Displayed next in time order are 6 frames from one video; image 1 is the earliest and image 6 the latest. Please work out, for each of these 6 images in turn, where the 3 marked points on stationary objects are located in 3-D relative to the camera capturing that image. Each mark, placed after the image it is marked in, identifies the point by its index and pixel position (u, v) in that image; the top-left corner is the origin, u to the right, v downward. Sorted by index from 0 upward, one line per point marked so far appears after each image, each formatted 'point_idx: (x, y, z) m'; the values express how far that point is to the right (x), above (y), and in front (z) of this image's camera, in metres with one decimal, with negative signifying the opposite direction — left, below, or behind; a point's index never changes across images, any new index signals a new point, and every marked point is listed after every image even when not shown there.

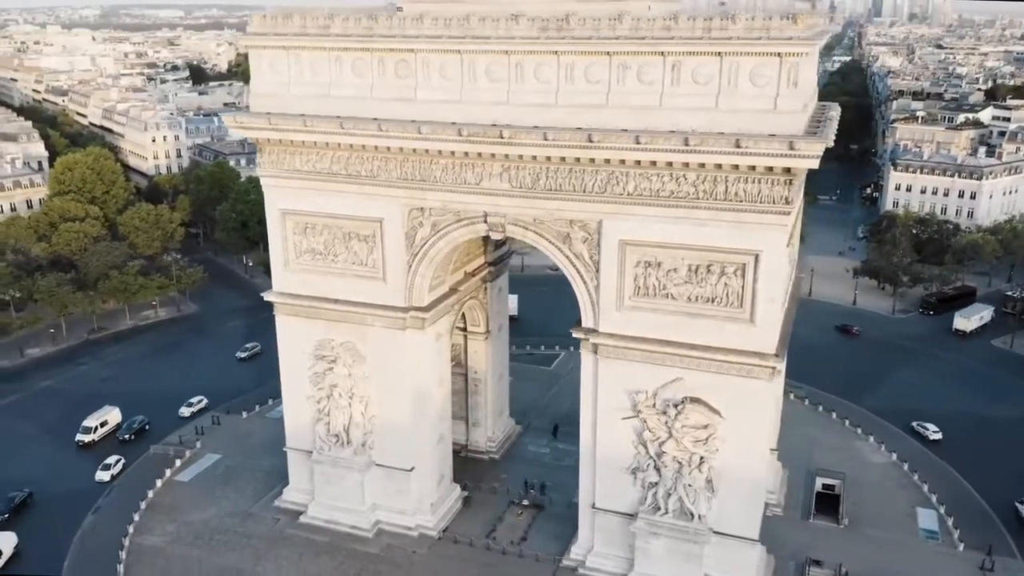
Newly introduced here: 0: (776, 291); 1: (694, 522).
0: (+5.5, -0.1, +17.2) m
1: (+4.2, -5.3, +19.0) m
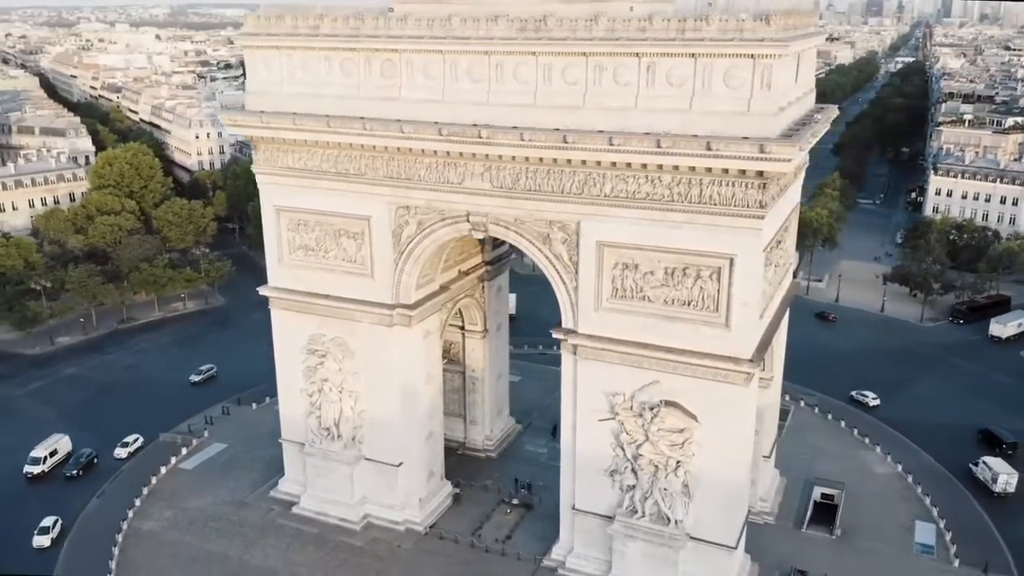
0: (+4.9, -0.2, +17.0) m
1: (+3.6, -5.4, +18.9) m
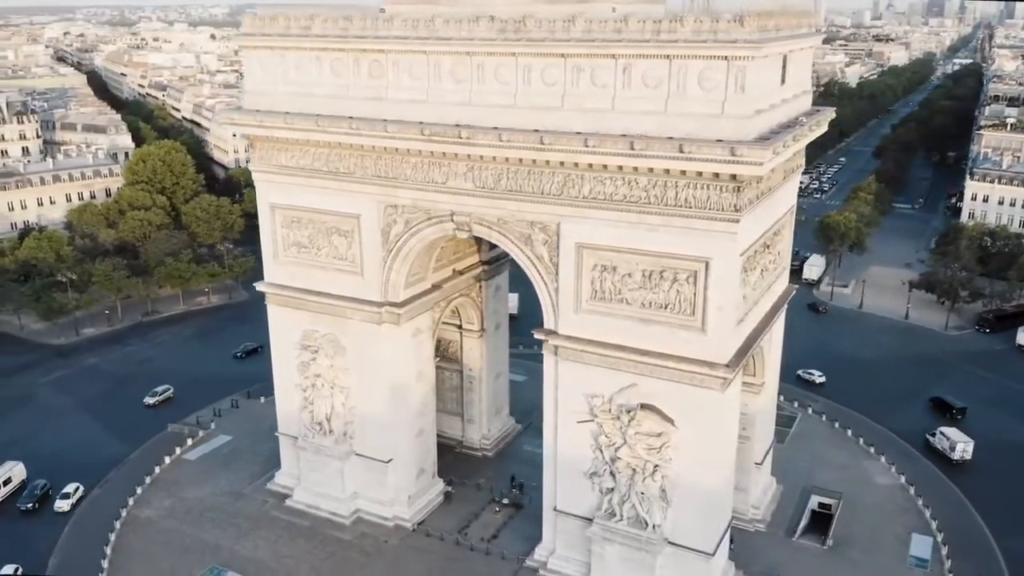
0: (+4.3, -0.2, +16.8) m
1: (+3.1, -5.5, +18.7) m
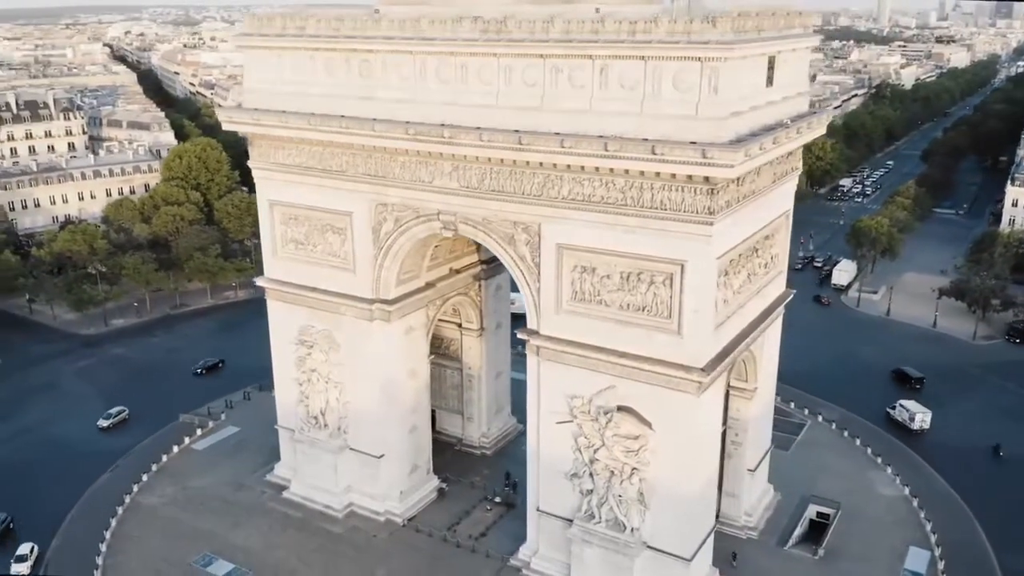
0: (+3.8, -0.3, +16.7) m
1: (+2.6, -5.5, +18.7) m
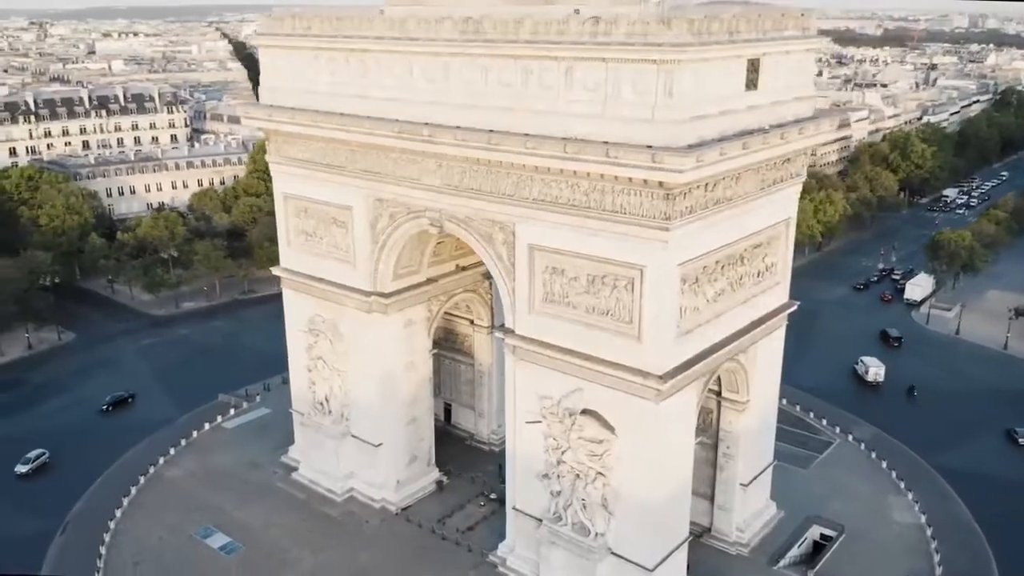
0: (+2.9, -0.4, +16.4) m
1: (+1.7, -5.6, +18.5) m
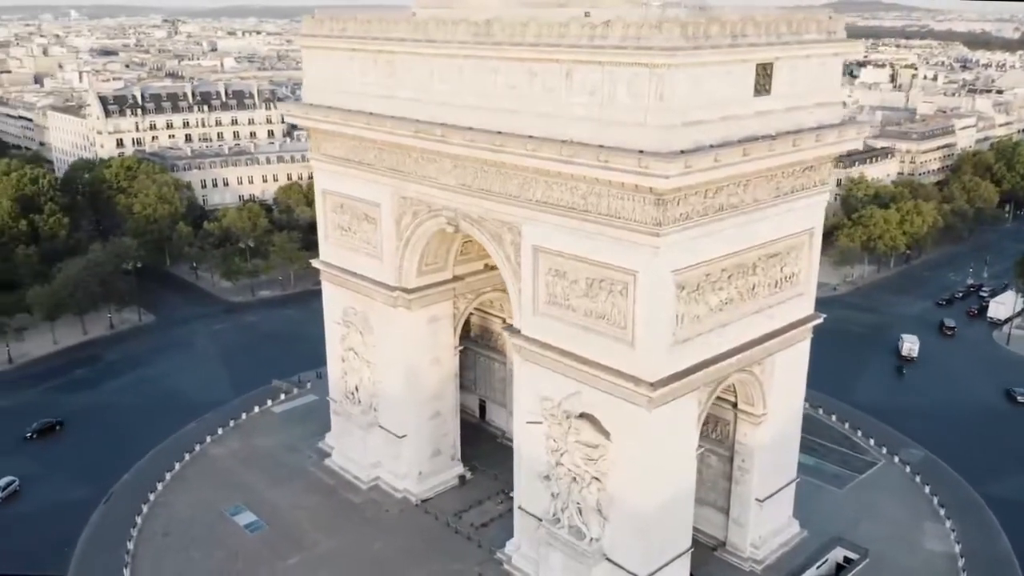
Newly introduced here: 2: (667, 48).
0: (+2.7, -0.5, +16.2) m
1: (+1.6, -5.7, +18.5) m
2: (+2.8, +4.2, +14.7) m
